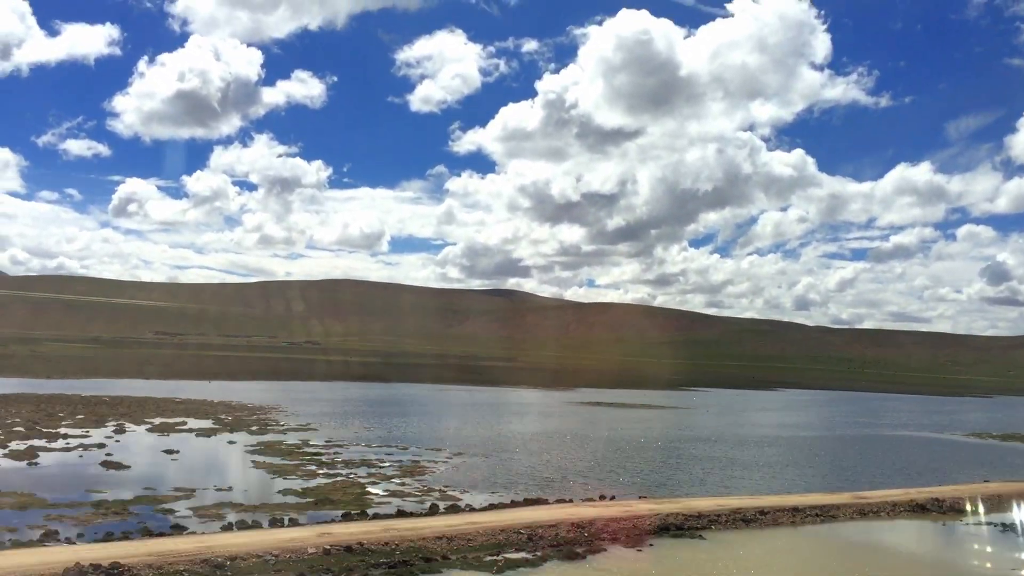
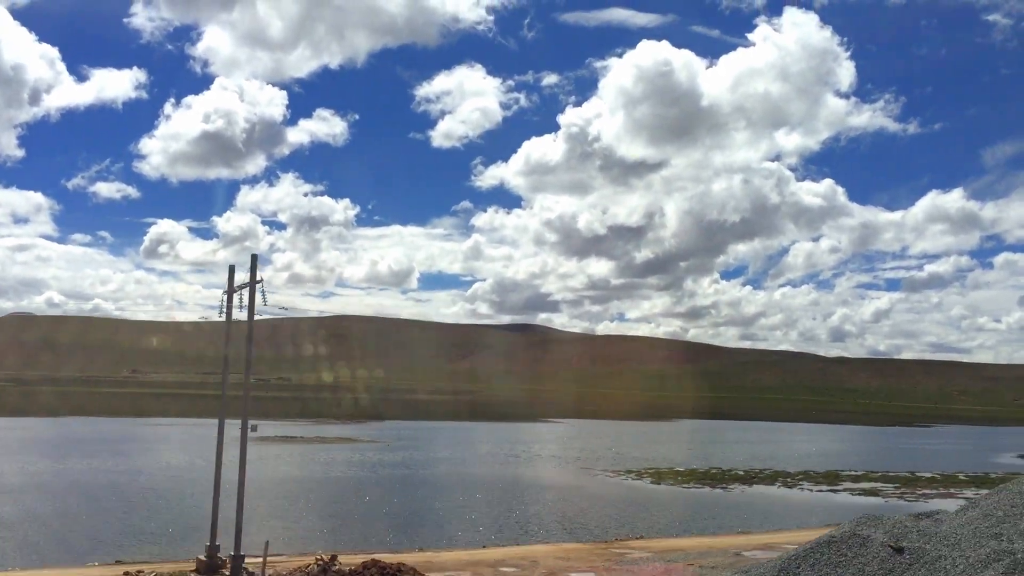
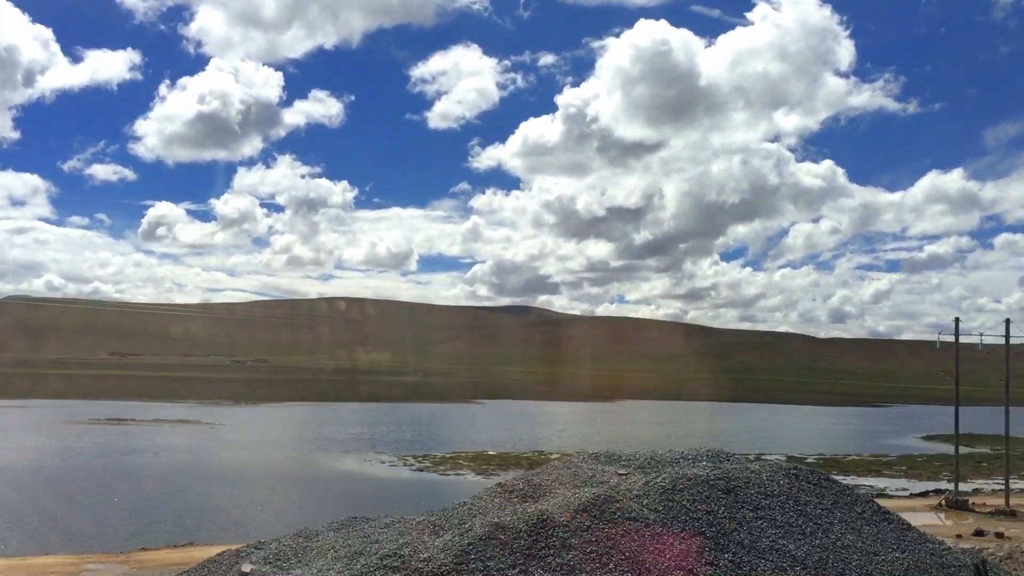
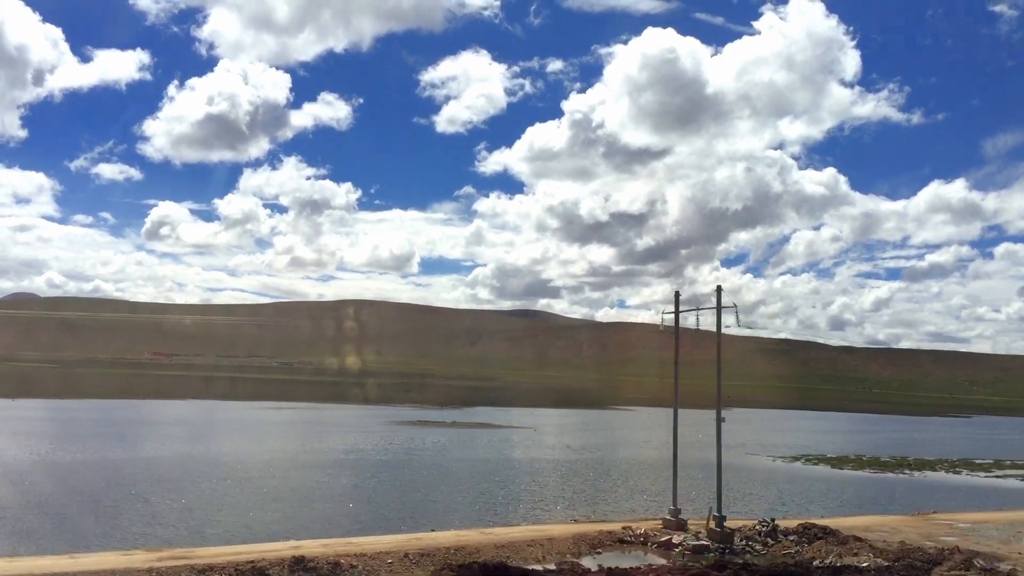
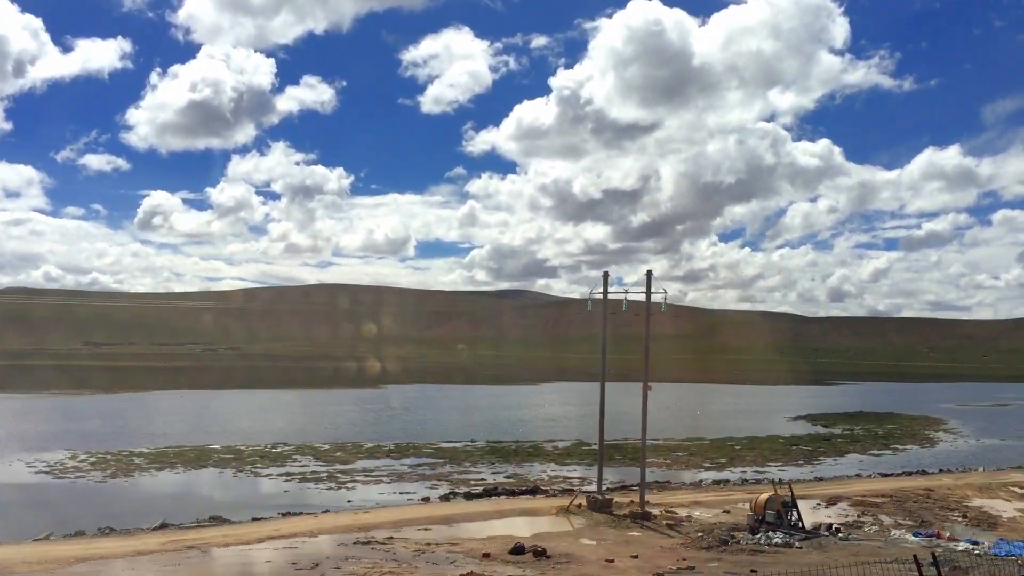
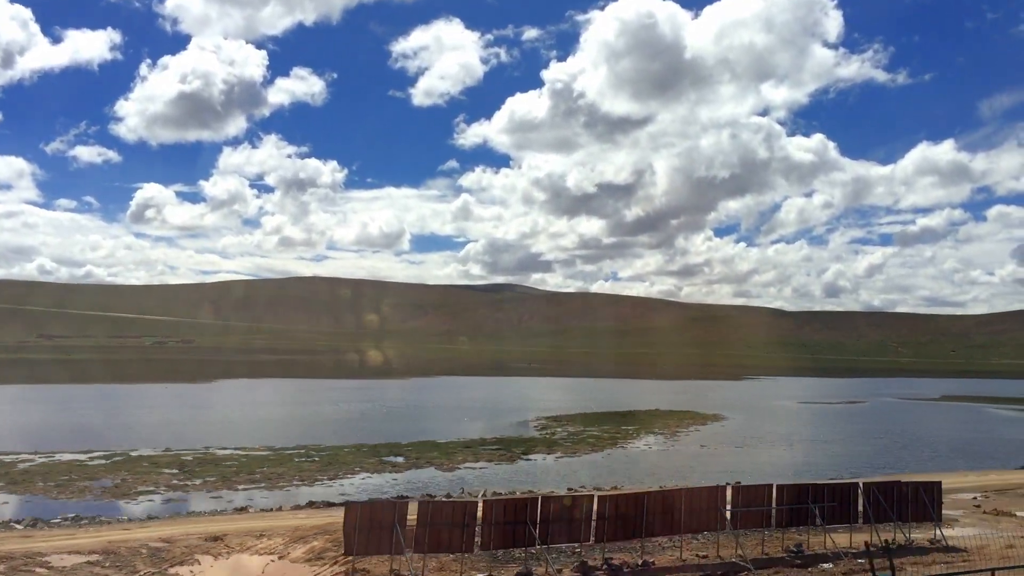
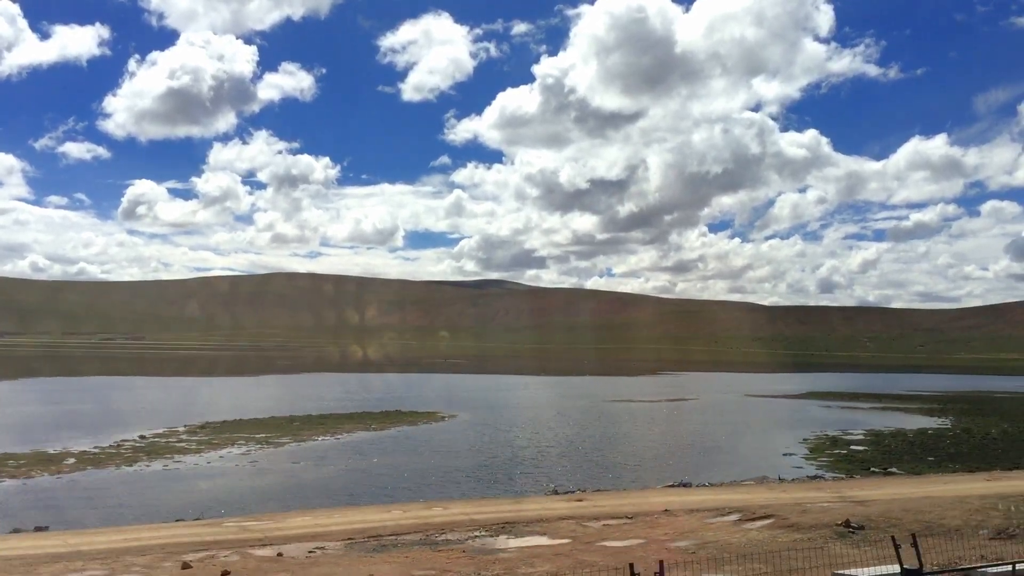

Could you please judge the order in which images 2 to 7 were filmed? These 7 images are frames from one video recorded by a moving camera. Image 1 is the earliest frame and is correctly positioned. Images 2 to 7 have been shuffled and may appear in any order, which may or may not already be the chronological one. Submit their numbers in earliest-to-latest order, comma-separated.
4, 2, 3, 5, 6, 7
